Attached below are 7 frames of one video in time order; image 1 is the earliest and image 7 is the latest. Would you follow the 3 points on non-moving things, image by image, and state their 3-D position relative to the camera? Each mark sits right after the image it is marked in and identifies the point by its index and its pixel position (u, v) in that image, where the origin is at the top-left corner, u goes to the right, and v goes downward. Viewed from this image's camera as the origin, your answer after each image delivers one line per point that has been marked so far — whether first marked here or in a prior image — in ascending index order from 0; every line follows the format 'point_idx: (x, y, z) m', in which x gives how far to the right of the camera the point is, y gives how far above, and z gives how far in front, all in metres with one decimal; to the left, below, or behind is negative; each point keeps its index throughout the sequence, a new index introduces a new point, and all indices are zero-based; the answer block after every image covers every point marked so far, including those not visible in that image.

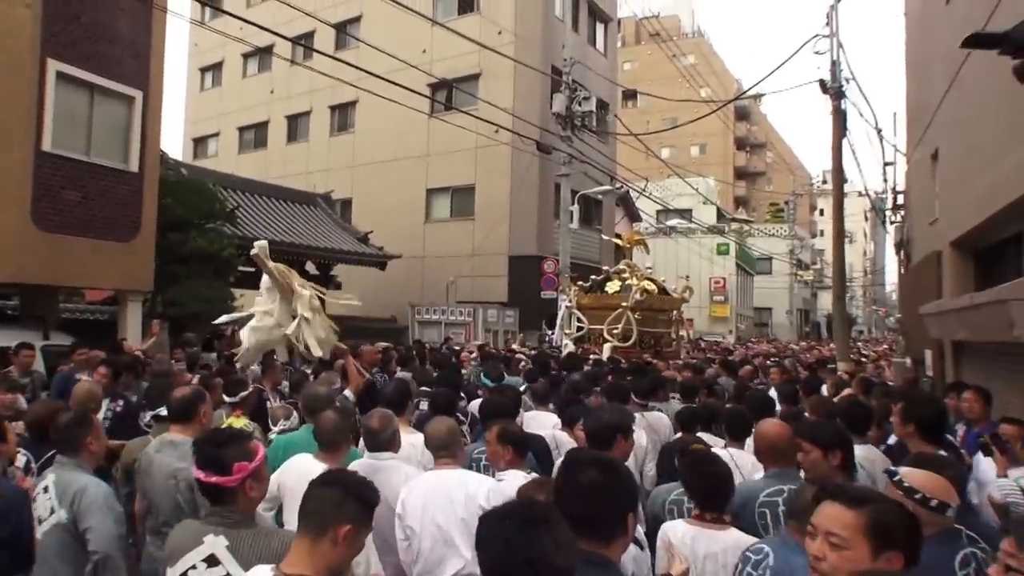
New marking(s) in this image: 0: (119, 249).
0: (-6.7, +0.7, +12.8) m
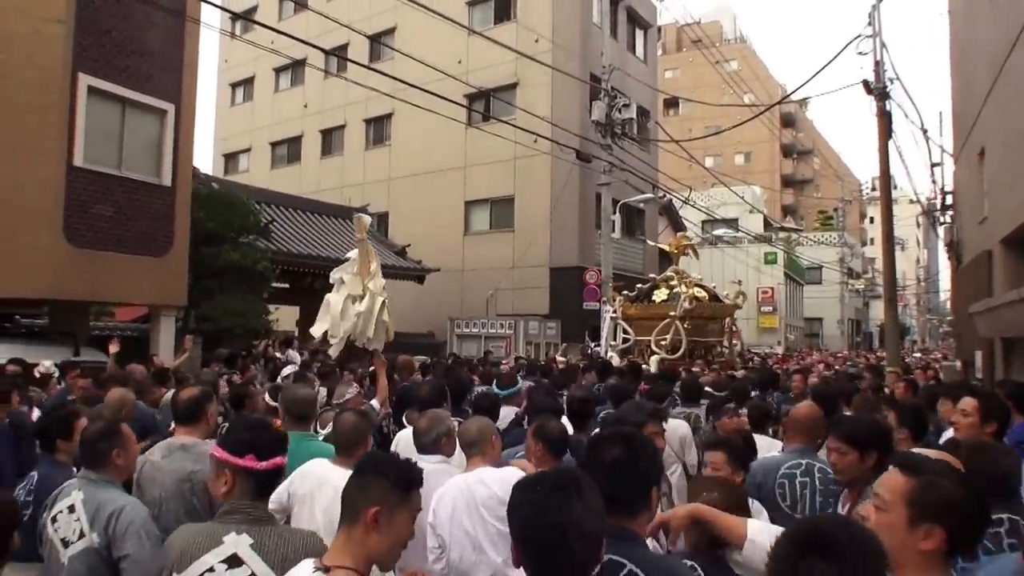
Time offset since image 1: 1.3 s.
0: (-6.1, +0.4, +12.6) m
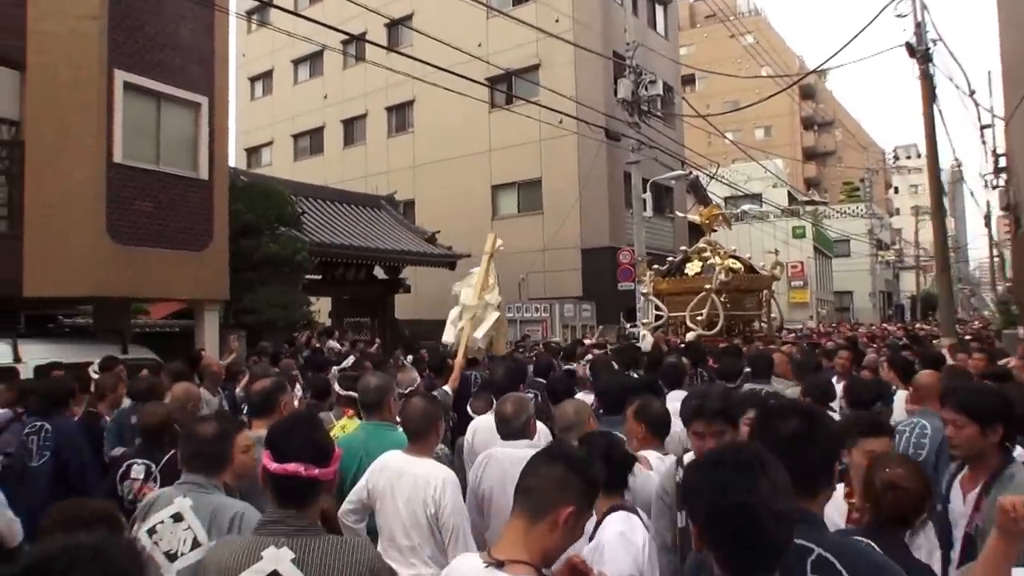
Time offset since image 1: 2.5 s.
0: (-5.3, +0.5, +12.5) m
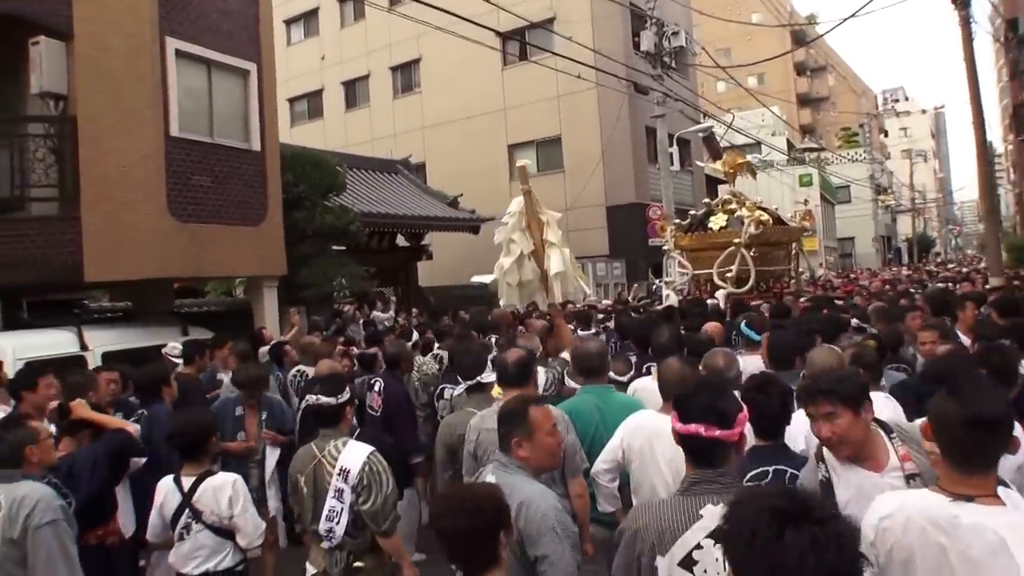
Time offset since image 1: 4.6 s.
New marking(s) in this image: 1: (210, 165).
0: (-4.2, +0.9, +12.1) m
1: (-4.6, +1.9, +11.5) m
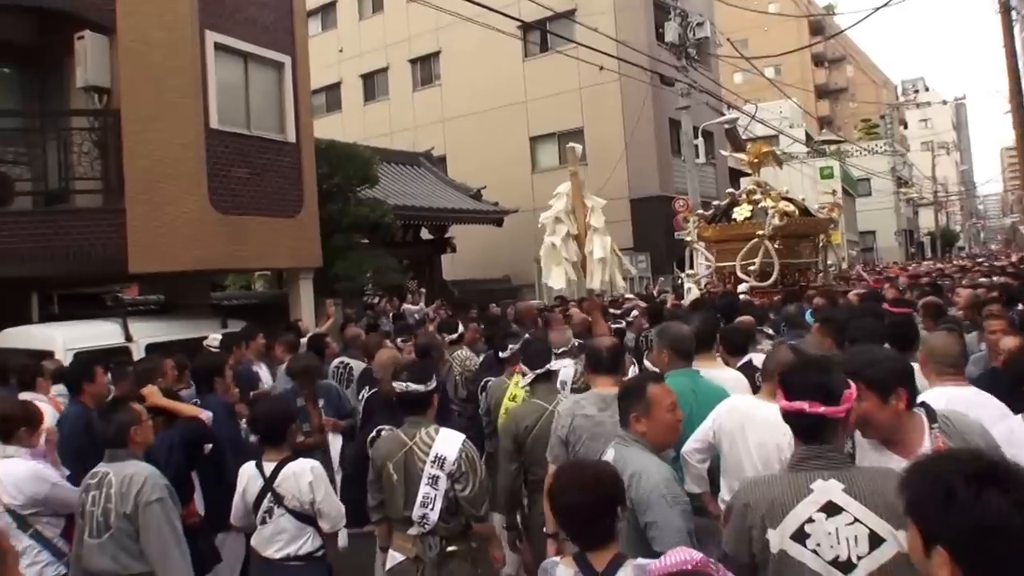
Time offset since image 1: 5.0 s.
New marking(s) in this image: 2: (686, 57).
0: (-3.6, +1.0, +12.2) m
1: (-4.1, +2.0, +11.5) m
2: (+4.5, +5.9, +19.2) m
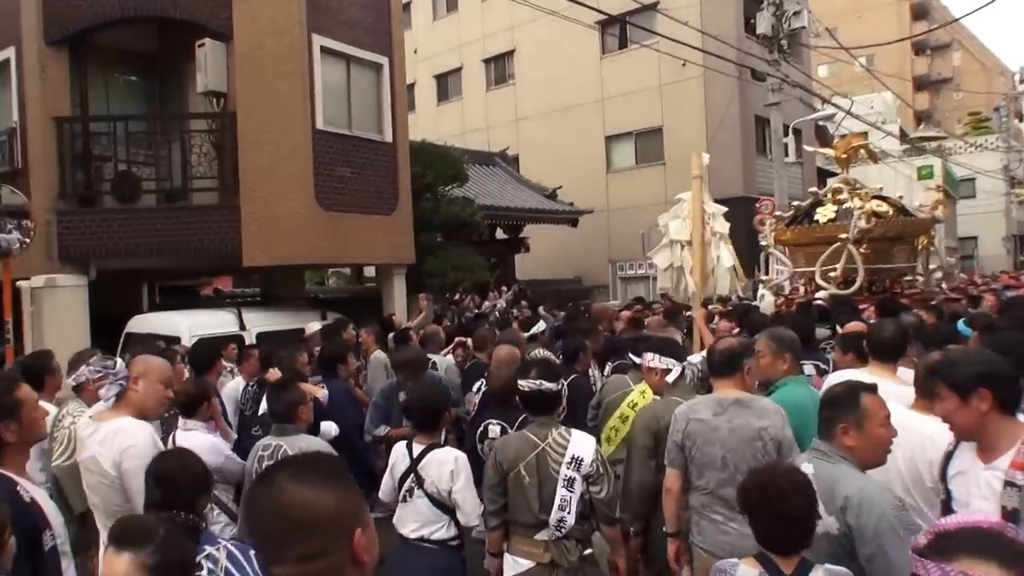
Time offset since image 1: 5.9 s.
0: (-2.2, +1.1, +12.7) m
1: (-2.6, +2.1, +12.1) m
2: (+6.6, +5.8, +18.9) m
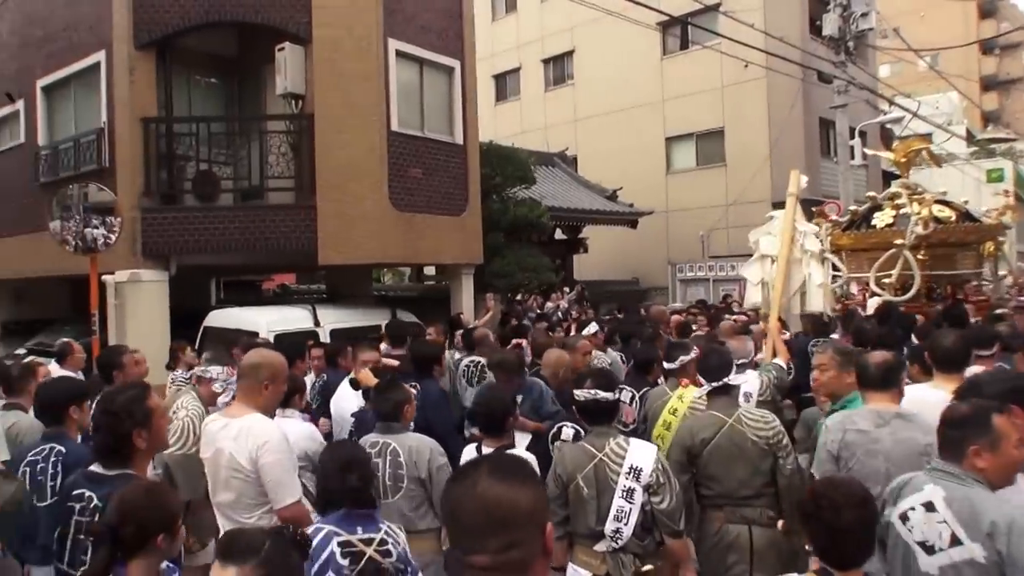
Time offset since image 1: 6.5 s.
0: (-1.0, +1.1, +12.8) m
1: (-1.5, +2.1, +12.2) m
2: (+8.2, +5.7, +18.5) m
